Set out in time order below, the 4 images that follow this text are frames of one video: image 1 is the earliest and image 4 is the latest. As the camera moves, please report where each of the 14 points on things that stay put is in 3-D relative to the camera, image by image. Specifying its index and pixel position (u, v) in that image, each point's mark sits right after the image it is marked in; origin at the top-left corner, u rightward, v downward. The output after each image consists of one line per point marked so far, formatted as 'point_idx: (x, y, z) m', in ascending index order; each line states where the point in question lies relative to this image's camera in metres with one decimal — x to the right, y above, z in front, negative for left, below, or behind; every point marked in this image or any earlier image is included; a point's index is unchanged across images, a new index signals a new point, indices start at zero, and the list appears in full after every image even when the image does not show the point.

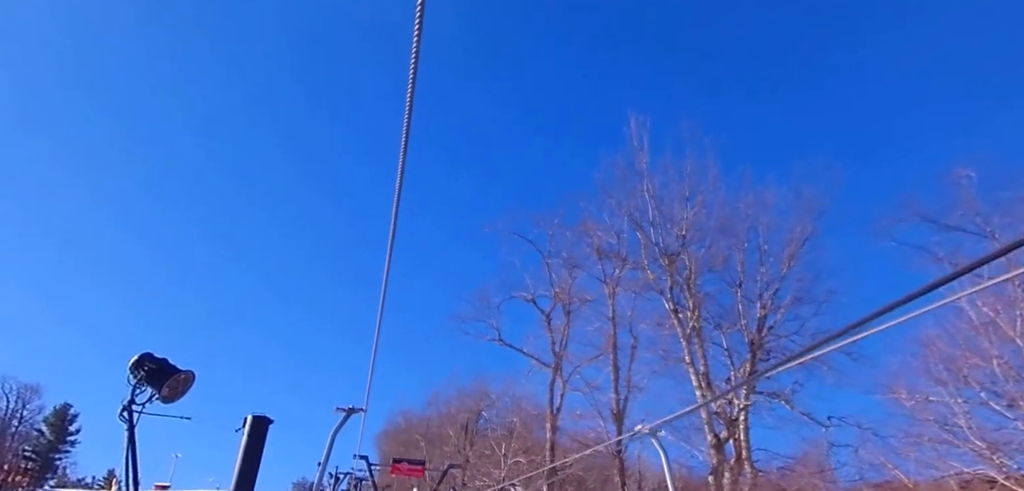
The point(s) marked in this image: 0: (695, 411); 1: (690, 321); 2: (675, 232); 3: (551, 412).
0: (+2.8, -2.5, +9.7) m
1: (+4.2, -1.6, +14.1) m
2: (+4.0, +0.4, +15.0) m
3: (+0.9, -3.7, +14.2) m
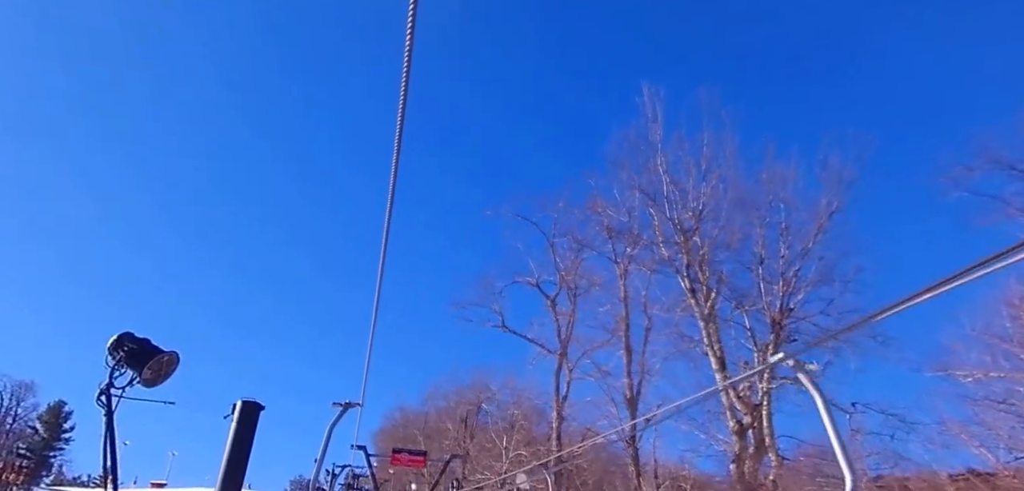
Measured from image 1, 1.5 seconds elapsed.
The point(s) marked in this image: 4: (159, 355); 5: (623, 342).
0: (+3.0, -2.2, +9.1) m
1: (+4.2, -1.2, +13.6) m
2: (+4.1, +0.8, +14.4) m
3: (+1.0, -3.4, +13.6) m
4: (-4.1, -1.3, +7.4) m
5: (+1.8, -1.5, +10.0) m
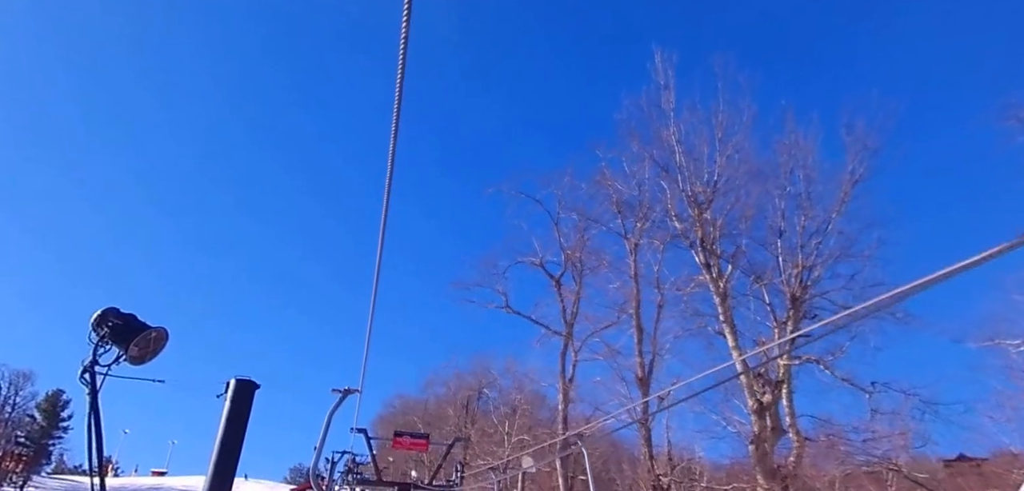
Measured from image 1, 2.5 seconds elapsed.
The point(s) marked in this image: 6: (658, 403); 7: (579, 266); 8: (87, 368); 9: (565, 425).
0: (+3.0, -1.8, +8.7) m
1: (+4.3, -0.7, +13.1) m
2: (+4.2, +1.3, +14.0) m
3: (+1.1, -2.9, +13.2) m
4: (-4.0, -0.9, +6.9) m
5: (+1.9, -1.1, +9.6) m
6: (+2.1, -2.3, +9.1) m
7: (+1.5, -0.5, +14.5) m
8: (-4.6, -1.3, +6.8) m
9: (+1.1, -3.7, +12.9) m
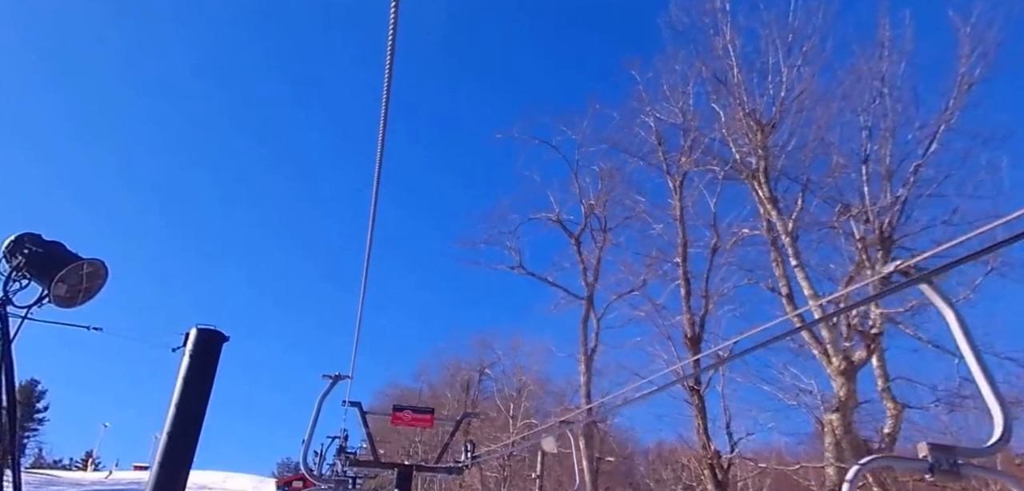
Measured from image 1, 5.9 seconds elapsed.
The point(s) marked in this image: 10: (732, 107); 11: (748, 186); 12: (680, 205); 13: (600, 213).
0: (+3.4, -1.0, +7.2) m
1: (+4.6, +0.1, +11.7) m
2: (+4.4, +2.2, +12.5) m
3: (+1.3, -2.0, +11.7) m
4: (-3.7, -0.1, +5.3) m
5: (+2.2, -0.3, +8.1) m
6: (+2.4, -1.5, +7.6) m
7: (+1.8, +0.4, +13.0) m
8: (-4.3, -0.5, +5.2) m
9: (+1.3, -2.8, +11.4) m
10: (+3.9, +2.4, +12.7) m
11: (+4.1, +0.7, +12.4) m
12: (+2.2, +0.5, +8.4) m
13: (+1.7, +0.4, +13.0) m
